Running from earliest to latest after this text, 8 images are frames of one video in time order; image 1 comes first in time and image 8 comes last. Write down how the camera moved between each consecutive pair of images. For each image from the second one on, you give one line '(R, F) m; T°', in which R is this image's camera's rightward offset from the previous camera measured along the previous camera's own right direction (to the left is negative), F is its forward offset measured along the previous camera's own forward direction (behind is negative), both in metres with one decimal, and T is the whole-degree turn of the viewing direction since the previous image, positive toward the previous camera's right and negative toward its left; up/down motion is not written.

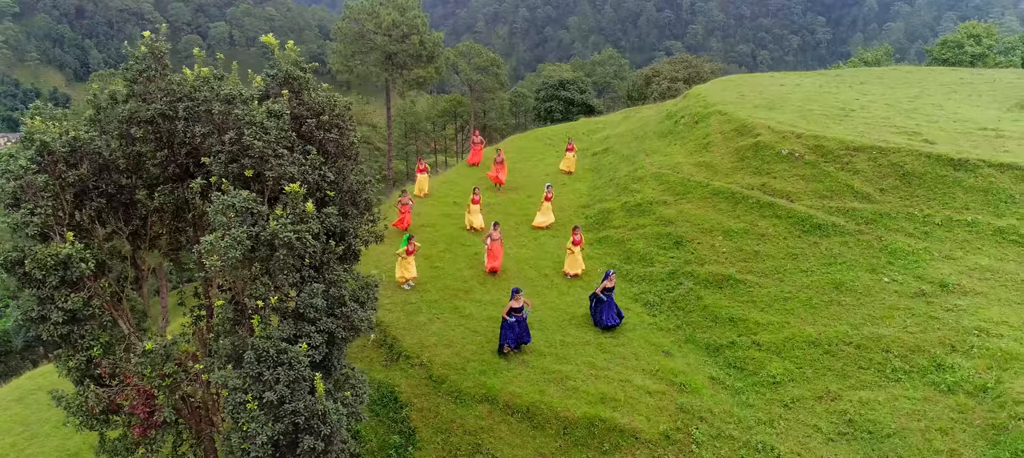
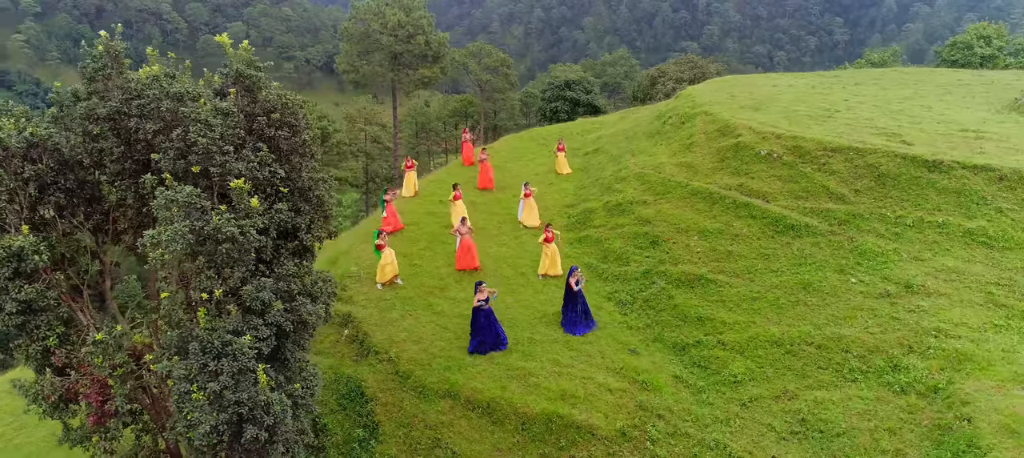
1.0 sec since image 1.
(+0.9, -0.1) m; -1°
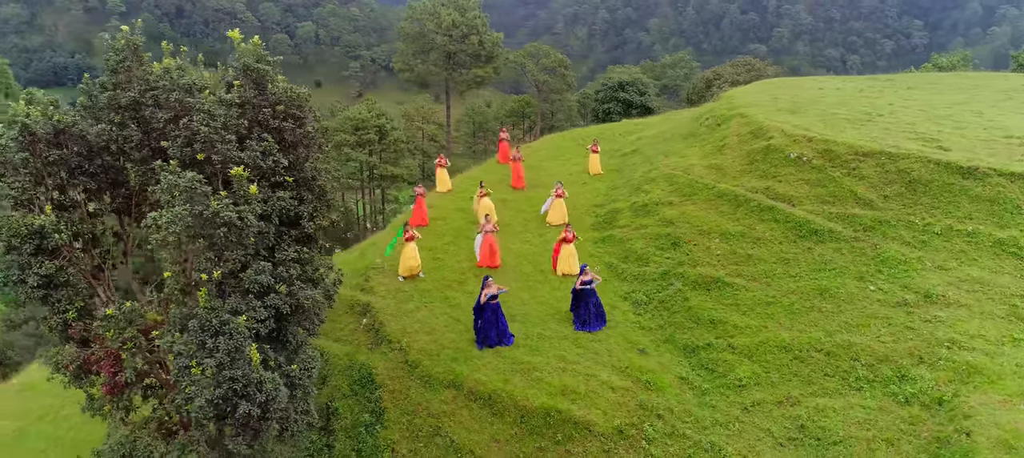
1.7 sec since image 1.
(+1.0, -0.1) m; -5°
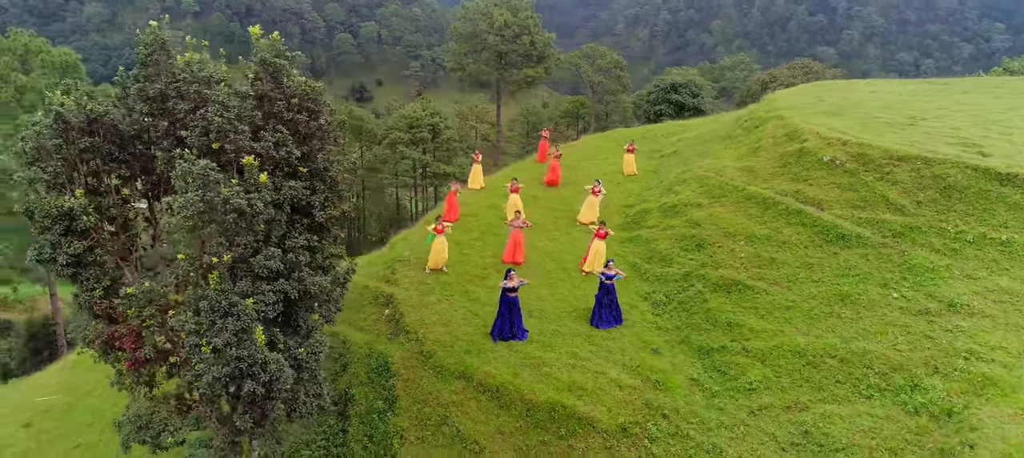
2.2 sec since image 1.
(+0.8, -0.1) m; -4°
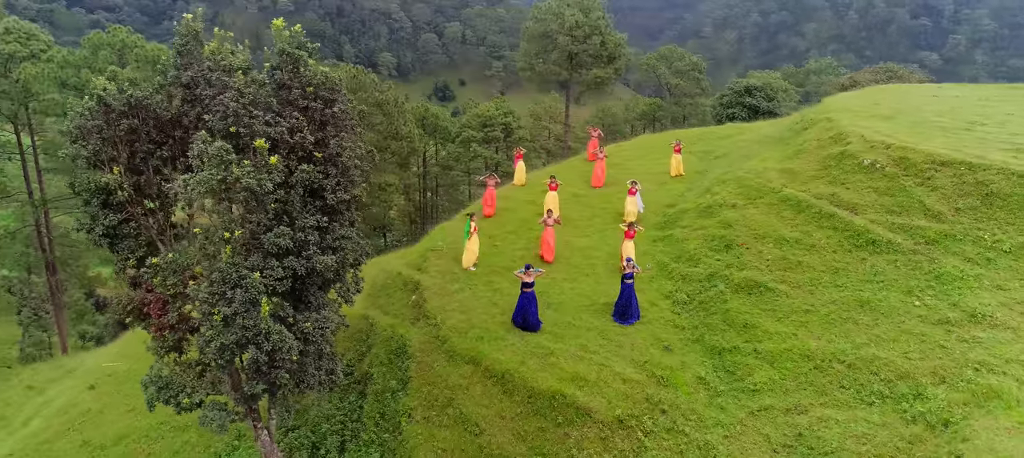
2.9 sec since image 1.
(+1.3, -0.2) m; -6°
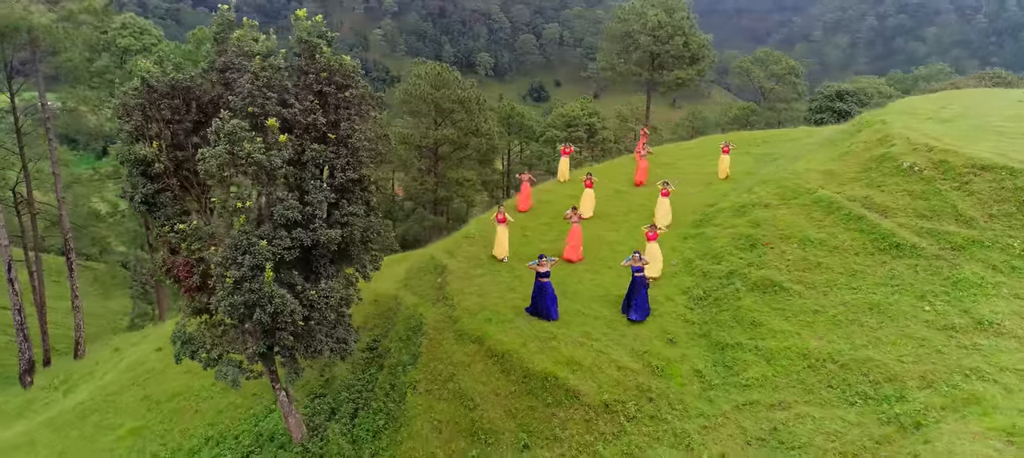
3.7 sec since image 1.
(+1.7, -0.4) m; -7°
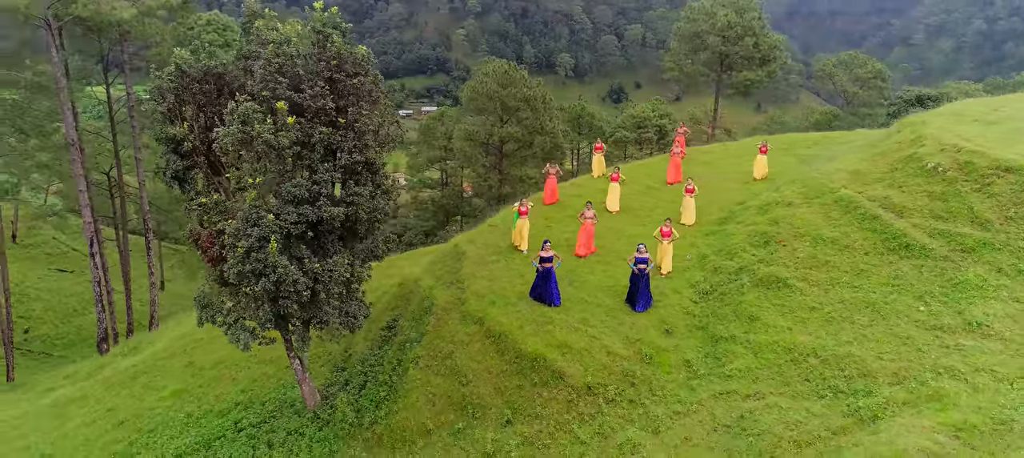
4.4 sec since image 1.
(+1.5, -0.4) m; -6°
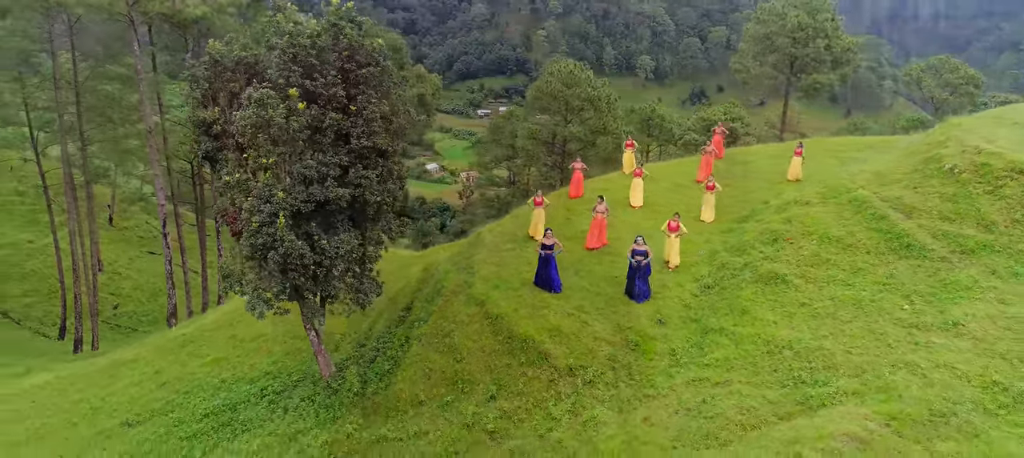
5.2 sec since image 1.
(+1.6, -0.5) m; -6°
